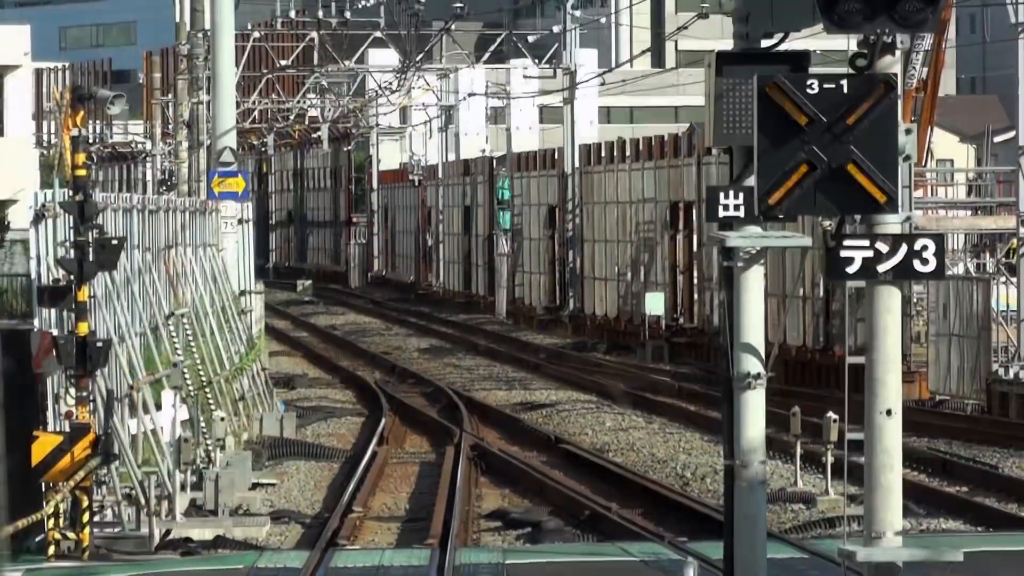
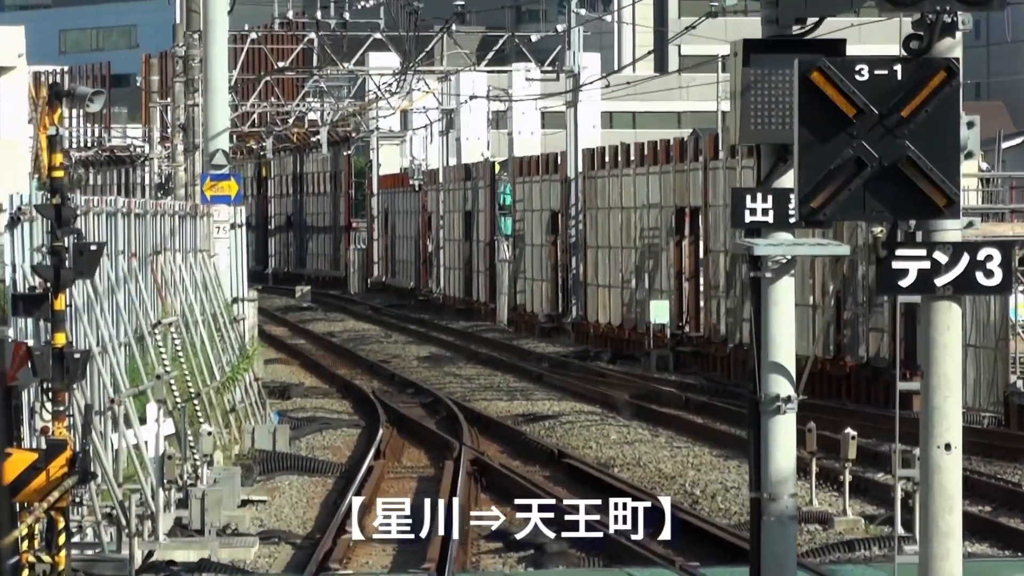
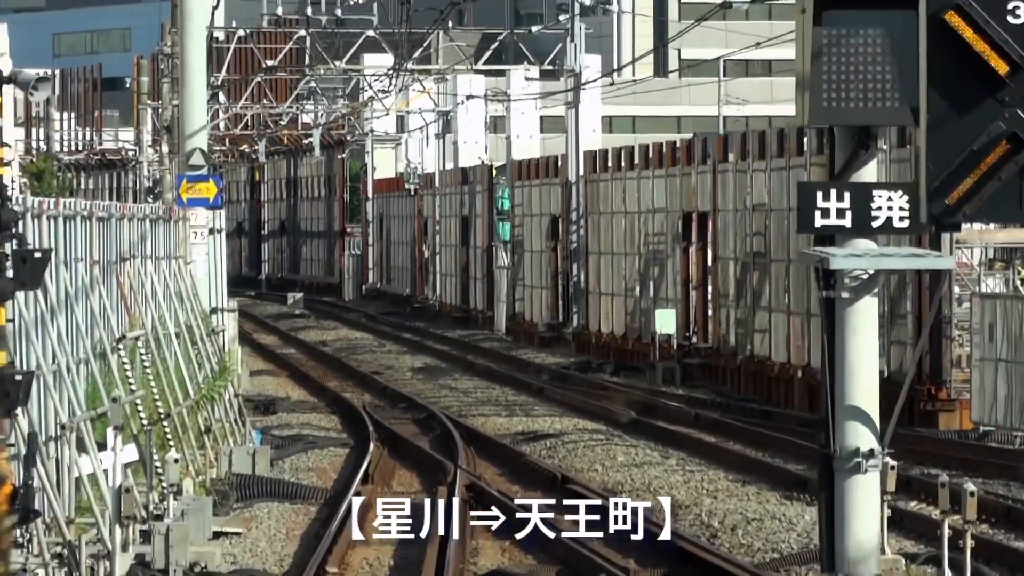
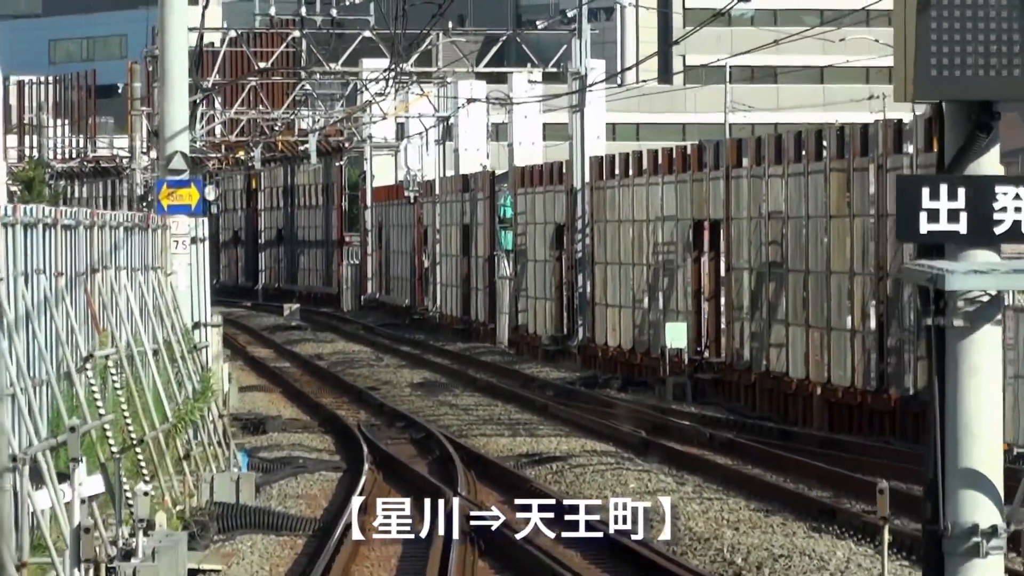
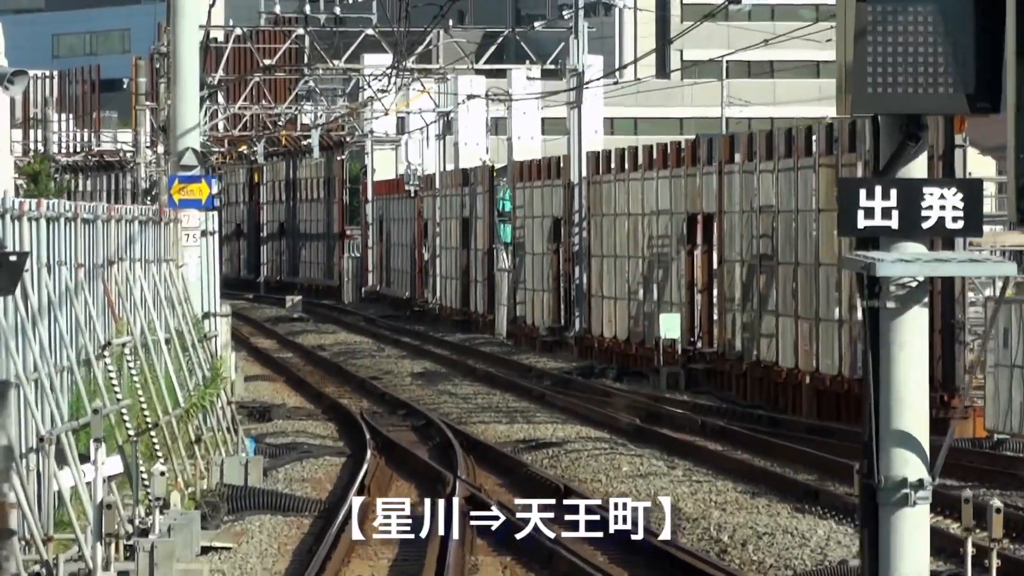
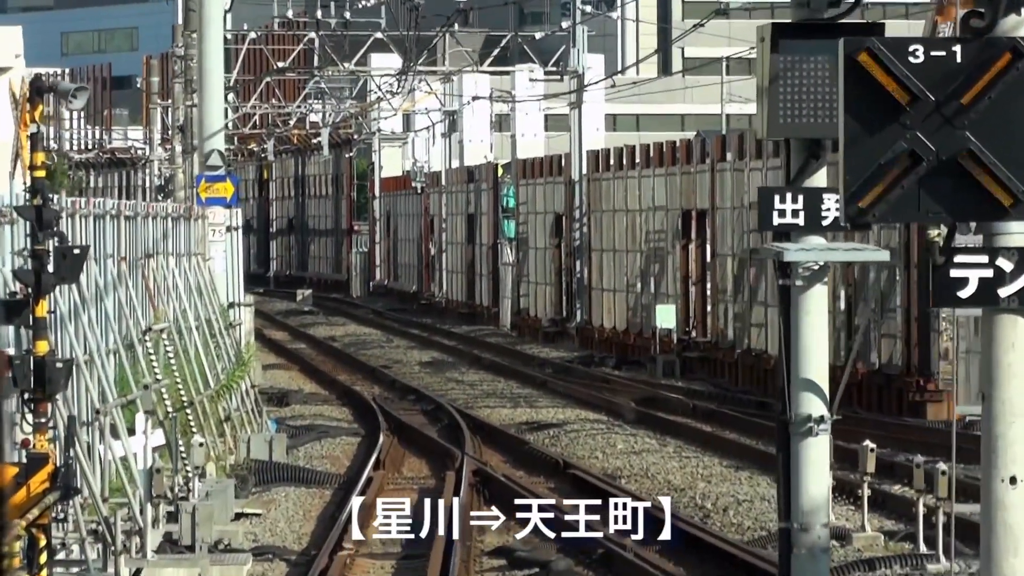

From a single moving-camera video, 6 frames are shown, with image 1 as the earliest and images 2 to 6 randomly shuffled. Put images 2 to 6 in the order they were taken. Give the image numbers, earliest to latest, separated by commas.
2, 6, 3, 5, 4
